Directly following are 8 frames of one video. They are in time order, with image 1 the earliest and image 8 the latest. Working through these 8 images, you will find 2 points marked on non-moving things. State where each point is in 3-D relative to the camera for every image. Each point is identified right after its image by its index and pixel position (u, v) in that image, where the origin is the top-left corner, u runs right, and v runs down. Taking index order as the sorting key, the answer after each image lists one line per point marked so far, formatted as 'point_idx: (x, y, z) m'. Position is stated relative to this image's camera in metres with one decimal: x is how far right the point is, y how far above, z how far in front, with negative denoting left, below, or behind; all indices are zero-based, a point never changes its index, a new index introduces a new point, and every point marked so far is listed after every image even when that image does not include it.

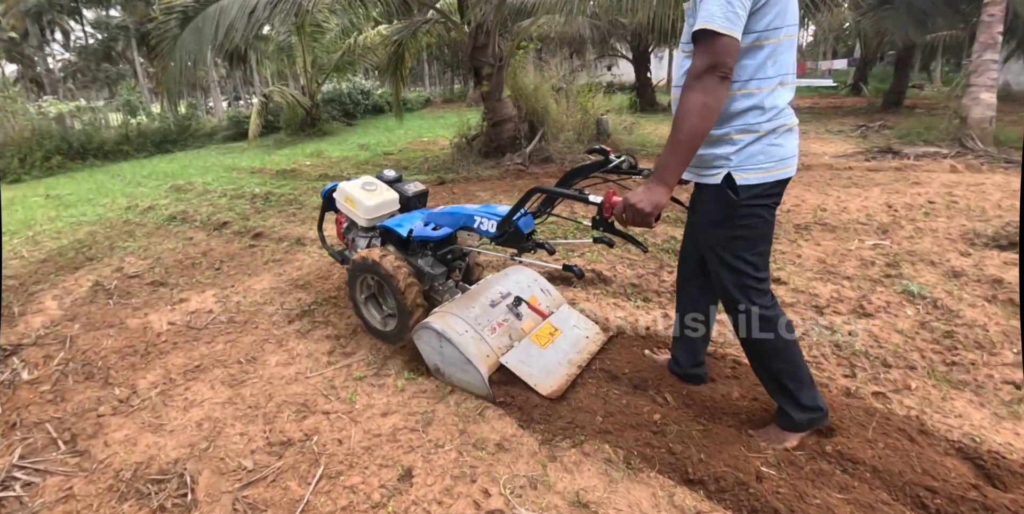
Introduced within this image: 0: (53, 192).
0: (-6.3, +0.9, +6.8) m
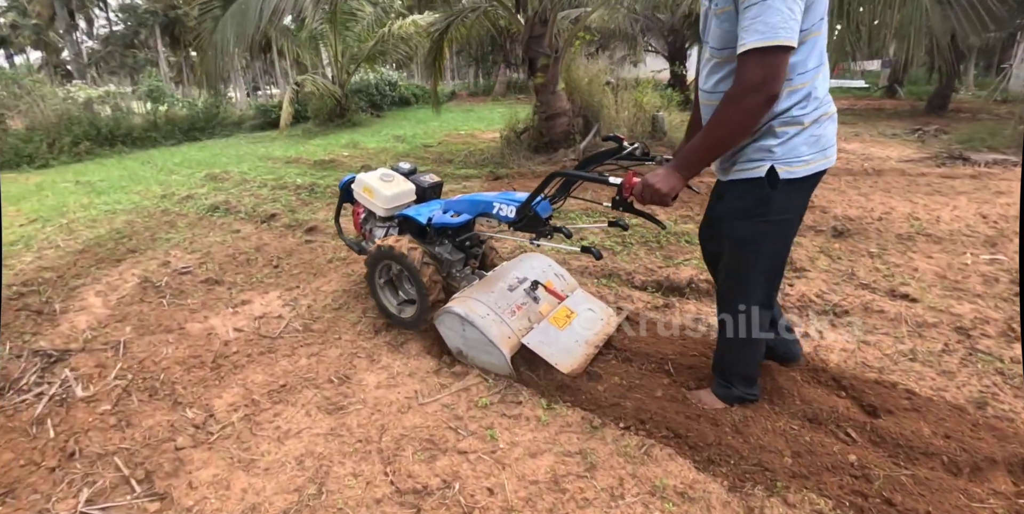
0: (-5.6, +1.1, +6.5) m
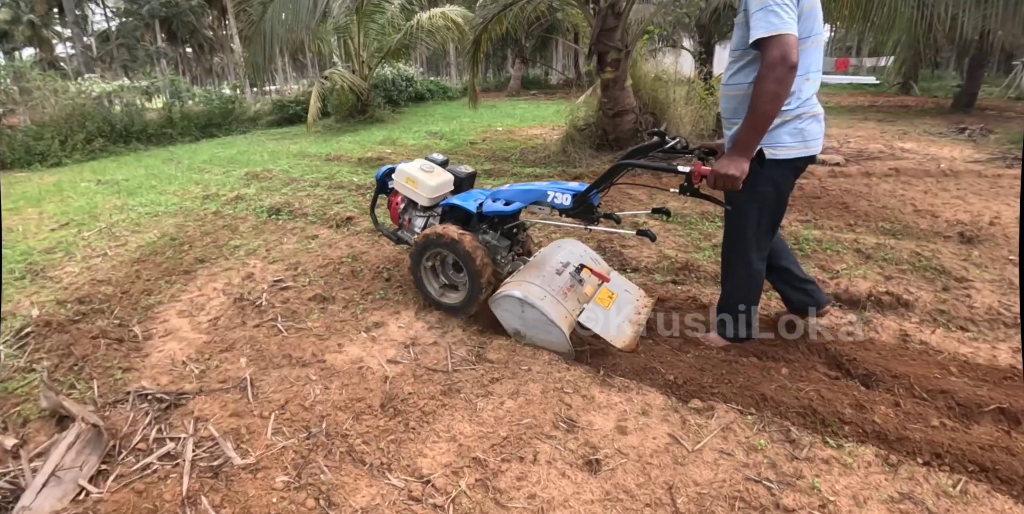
0: (-4.9, +1.0, +5.8) m
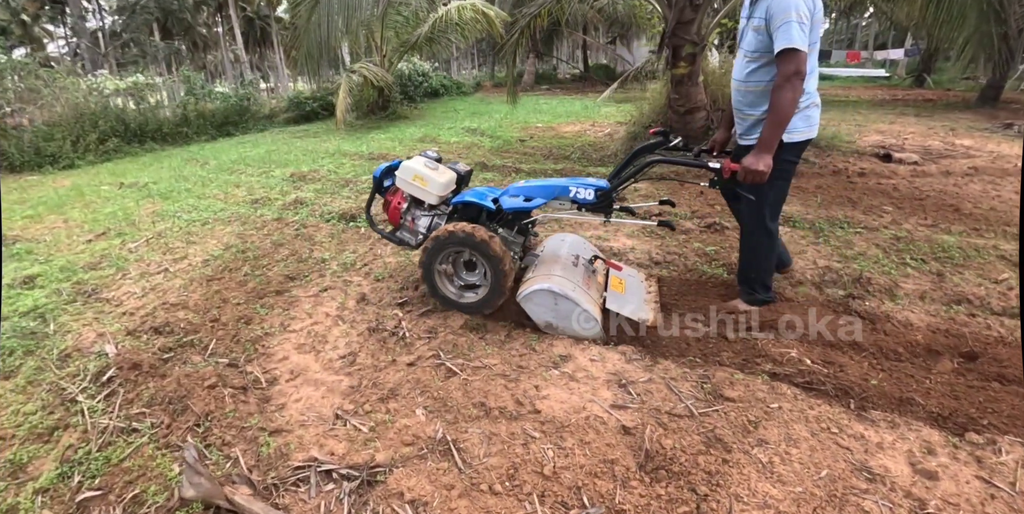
0: (-4.2, +0.9, +5.3) m
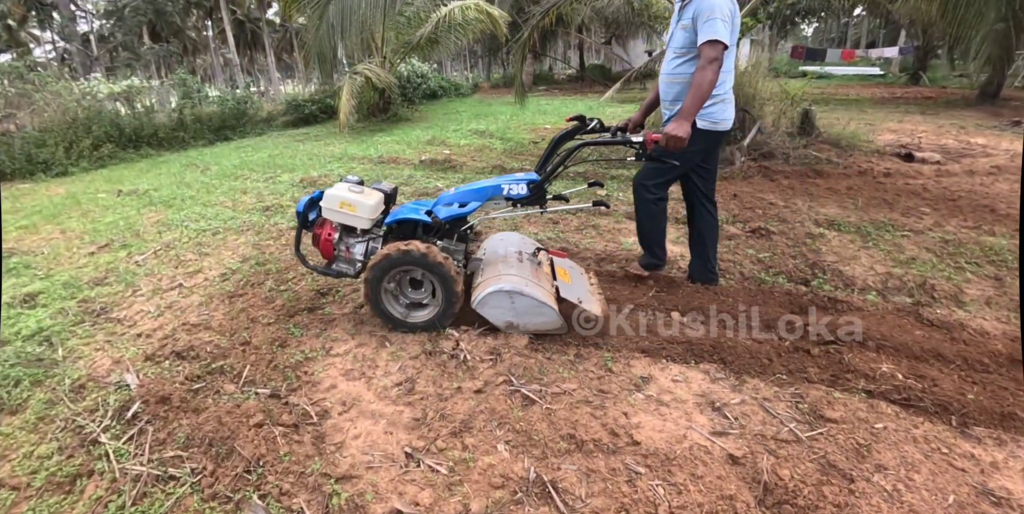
0: (-4.0, +0.7, +5.0) m
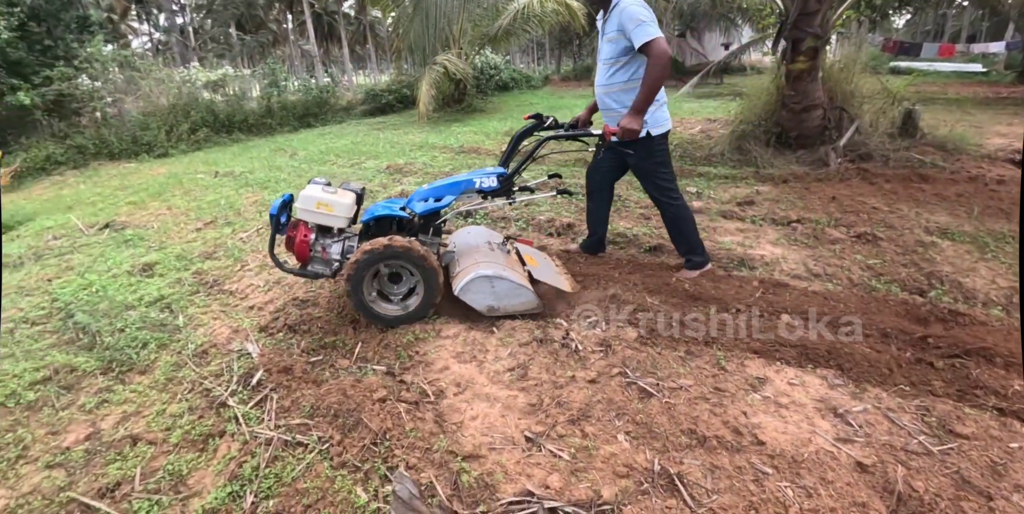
0: (-3.2, +1.0, +5.3) m
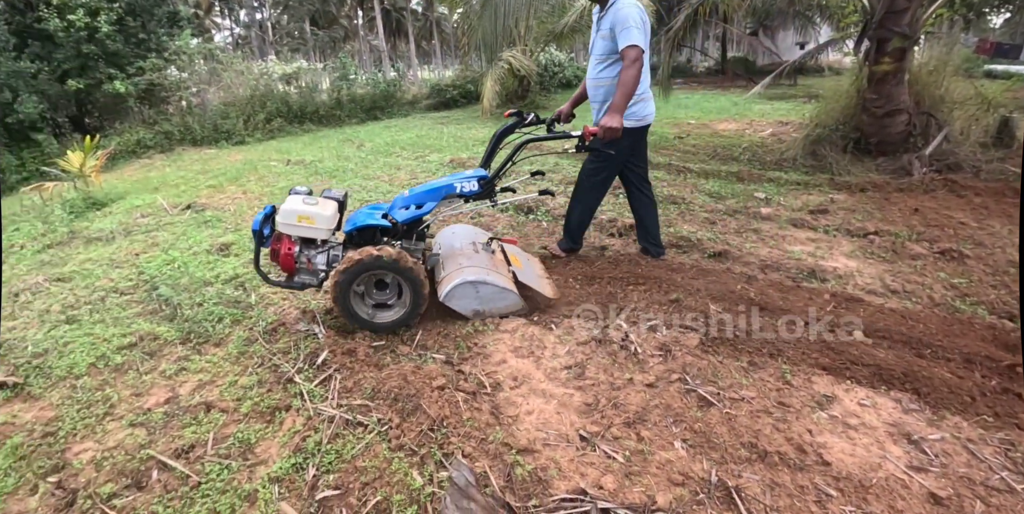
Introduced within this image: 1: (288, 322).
0: (-2.6, +1.2, +5.6) m
1: (-1.2, -0.3, +2.5) m
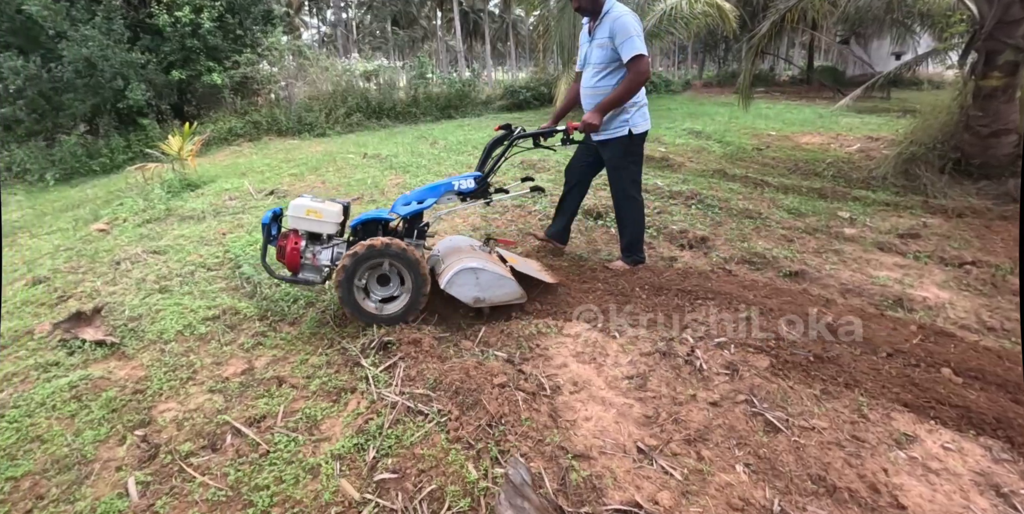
0: (-1.8, +1.3, +5.9) m
1: (-0.8, -0.3, +2.7) m
